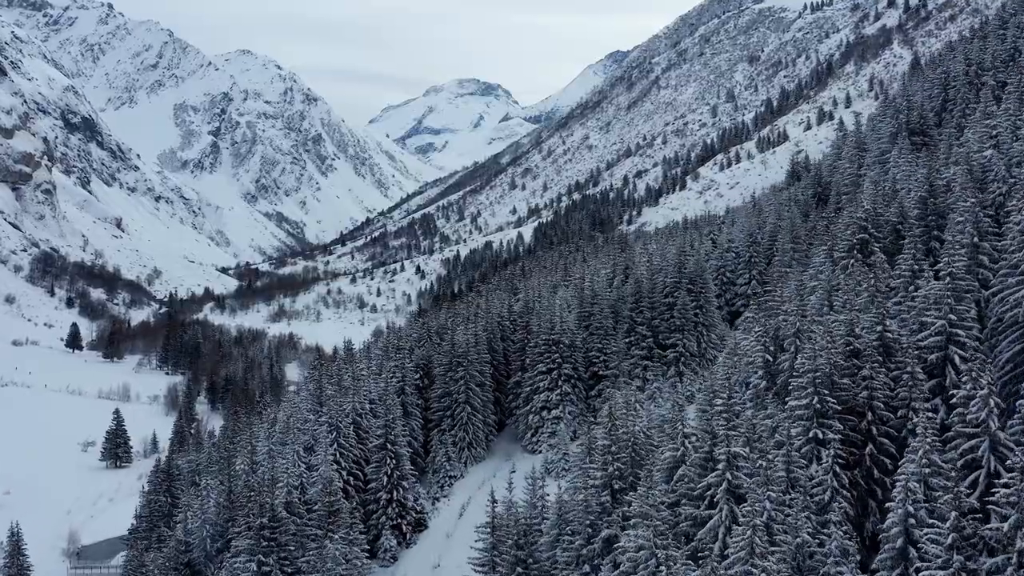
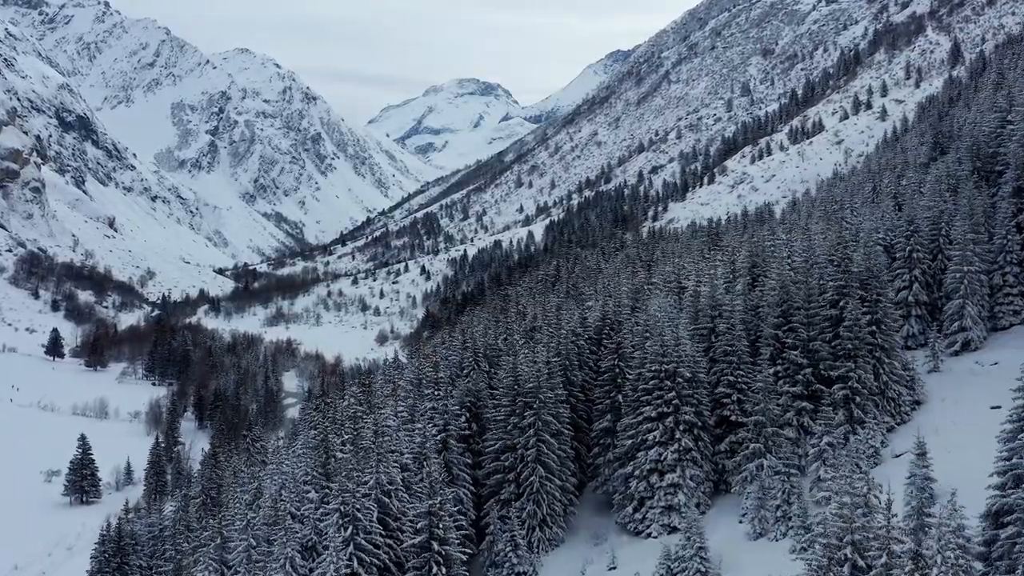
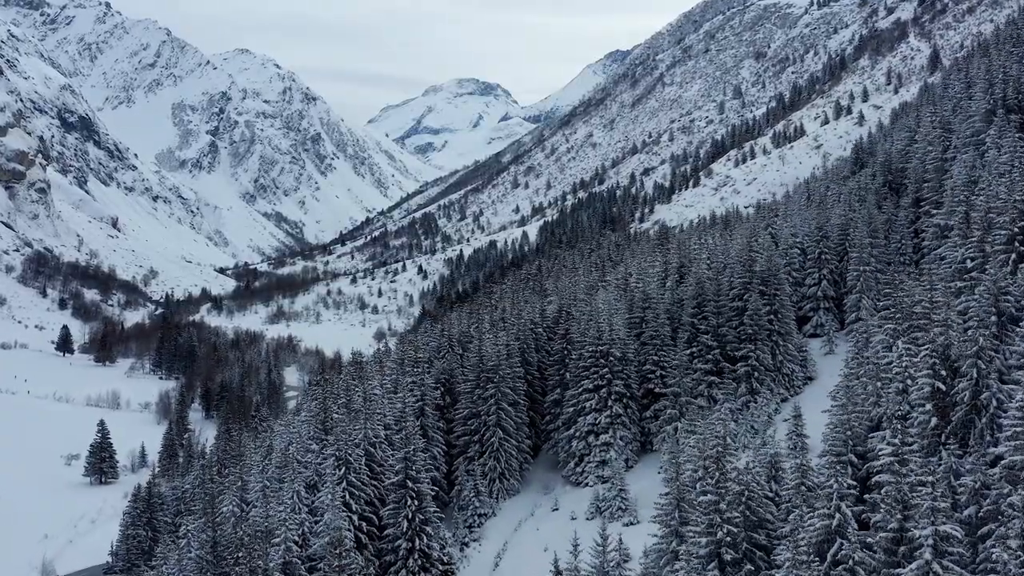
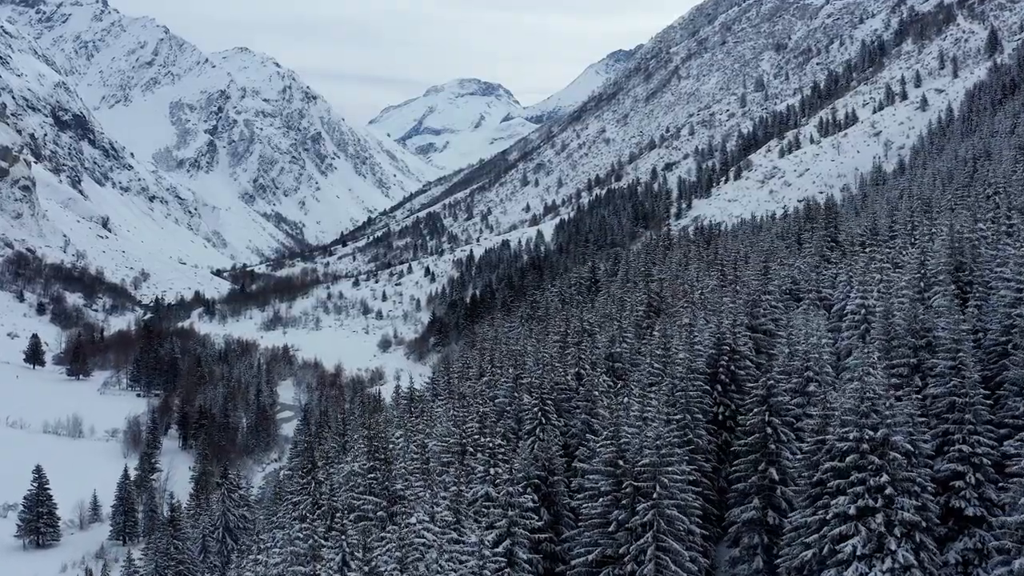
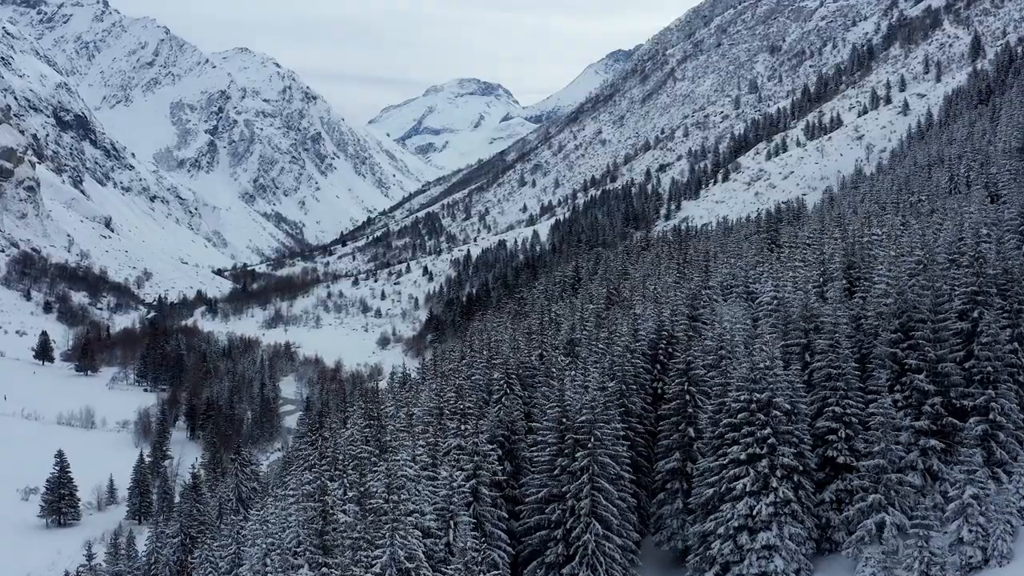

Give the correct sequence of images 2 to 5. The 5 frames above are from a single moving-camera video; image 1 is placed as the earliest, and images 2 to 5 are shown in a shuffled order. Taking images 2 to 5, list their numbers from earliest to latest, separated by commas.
3, 2, 5, 4
